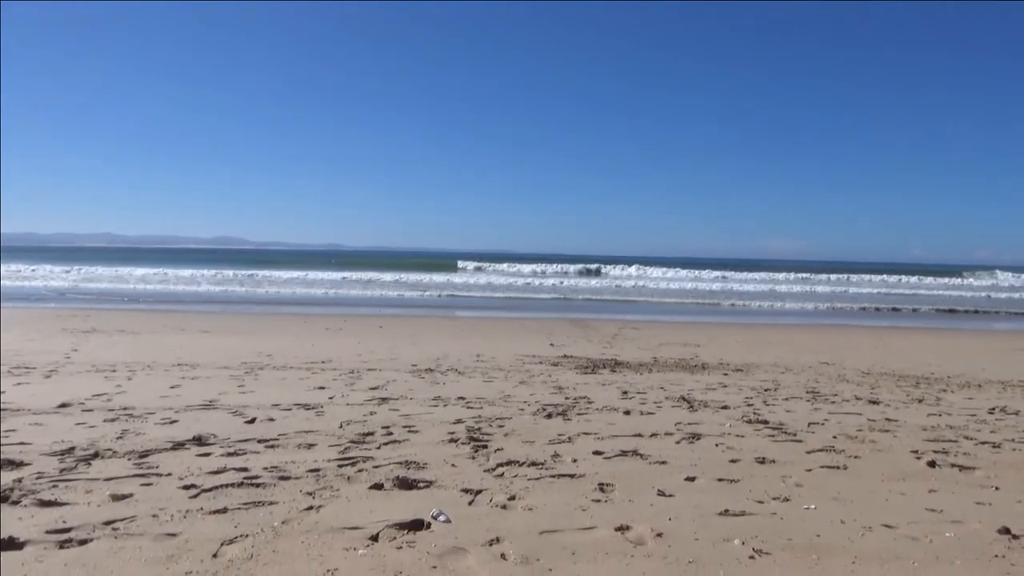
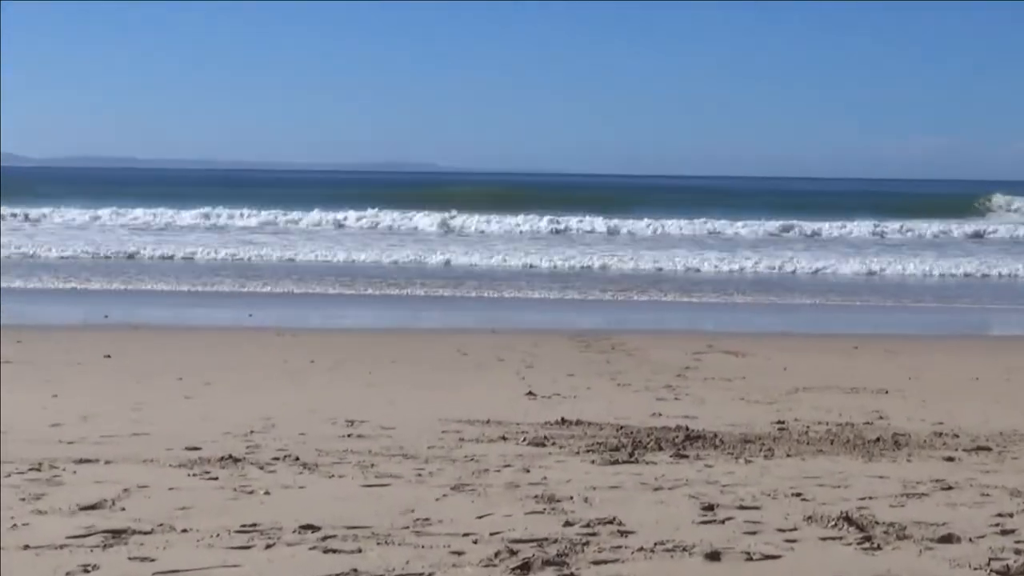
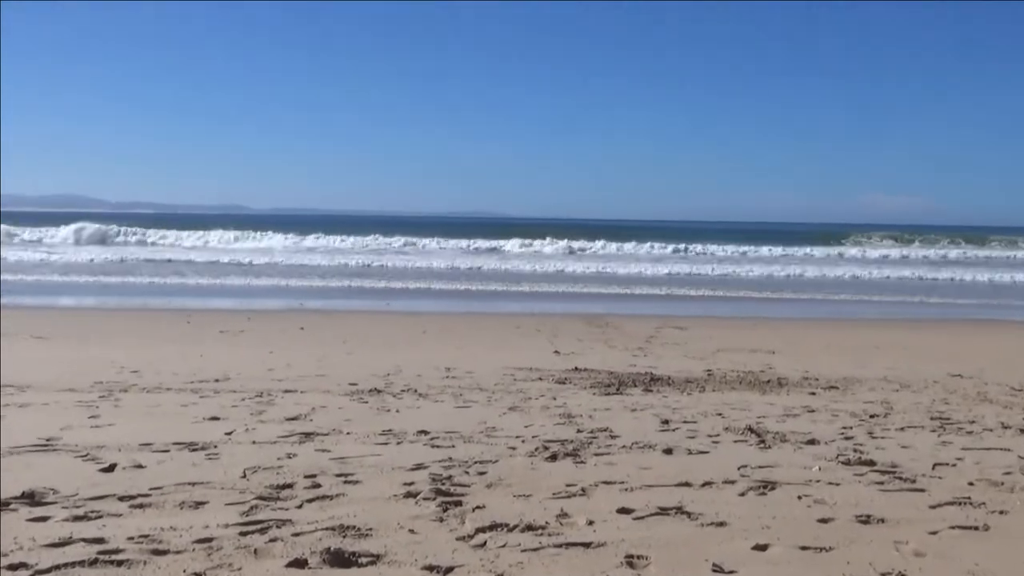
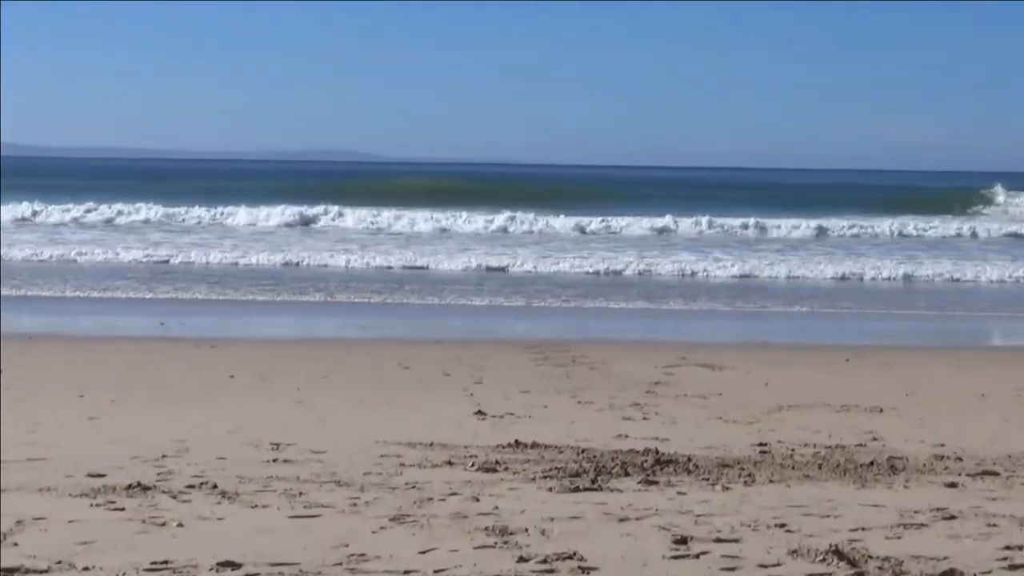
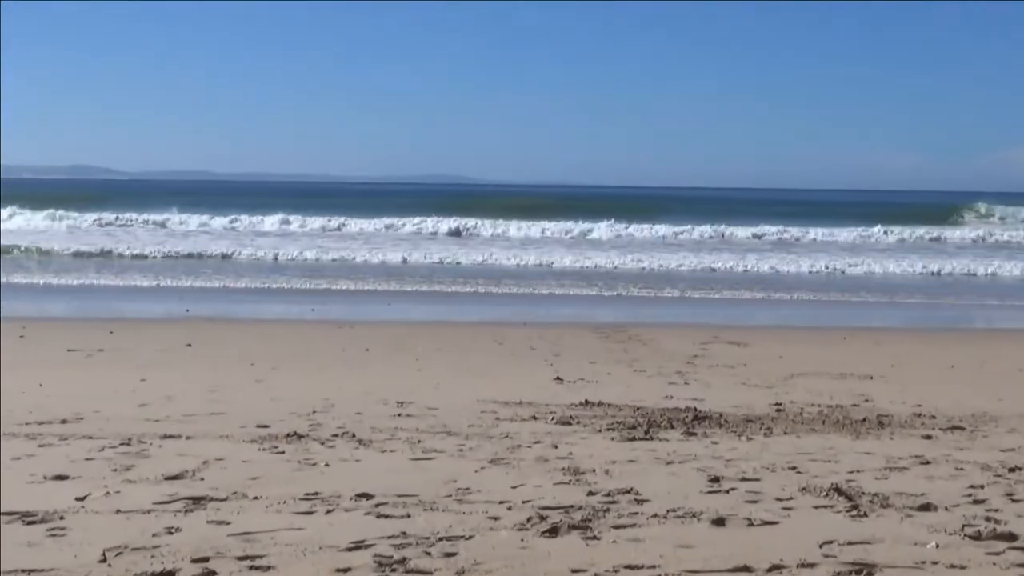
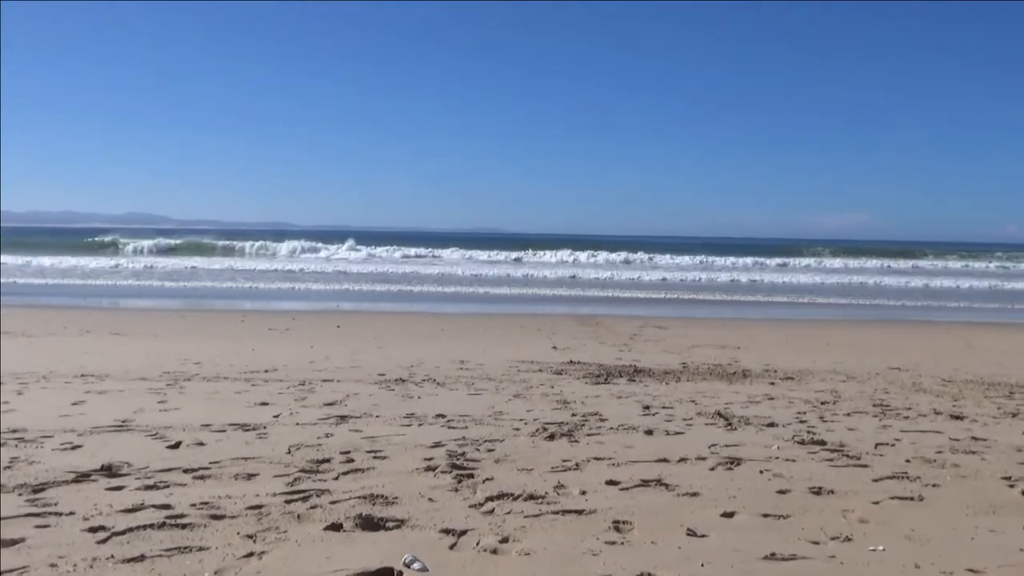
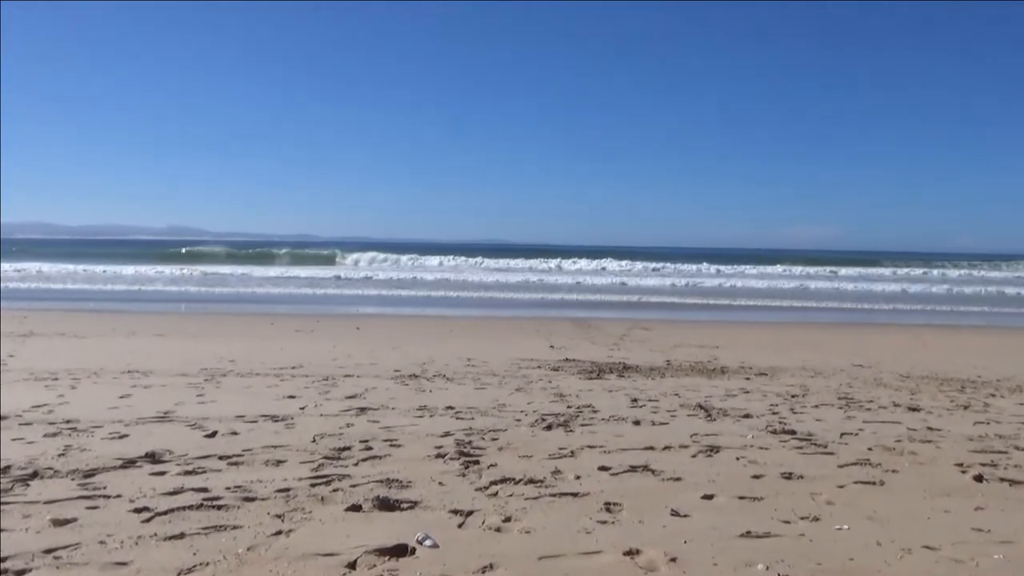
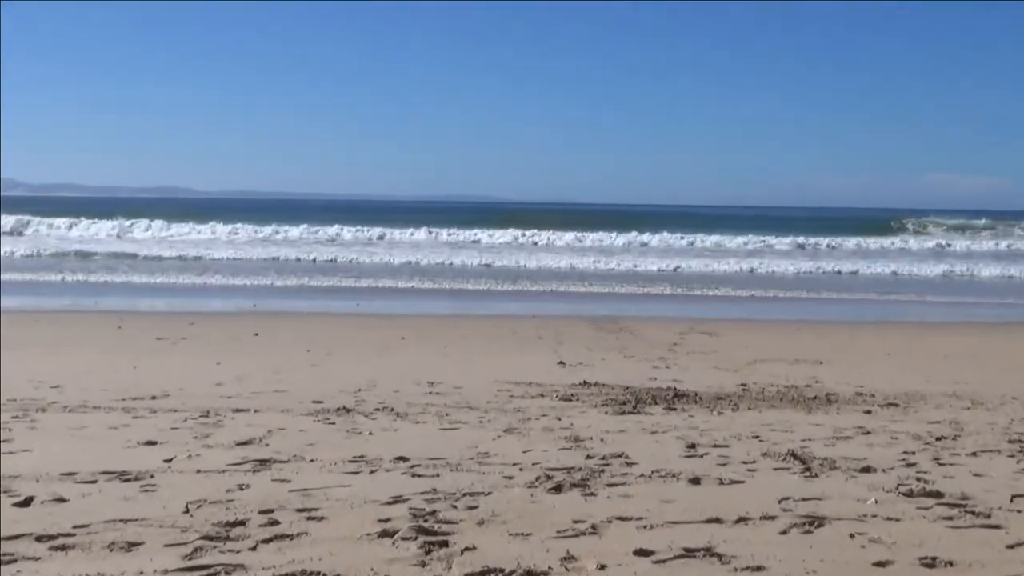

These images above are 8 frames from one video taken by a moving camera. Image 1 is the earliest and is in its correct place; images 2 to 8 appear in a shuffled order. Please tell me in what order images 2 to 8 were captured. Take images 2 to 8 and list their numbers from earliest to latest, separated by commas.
7, 6, 3, 8, 5, 2, 4
